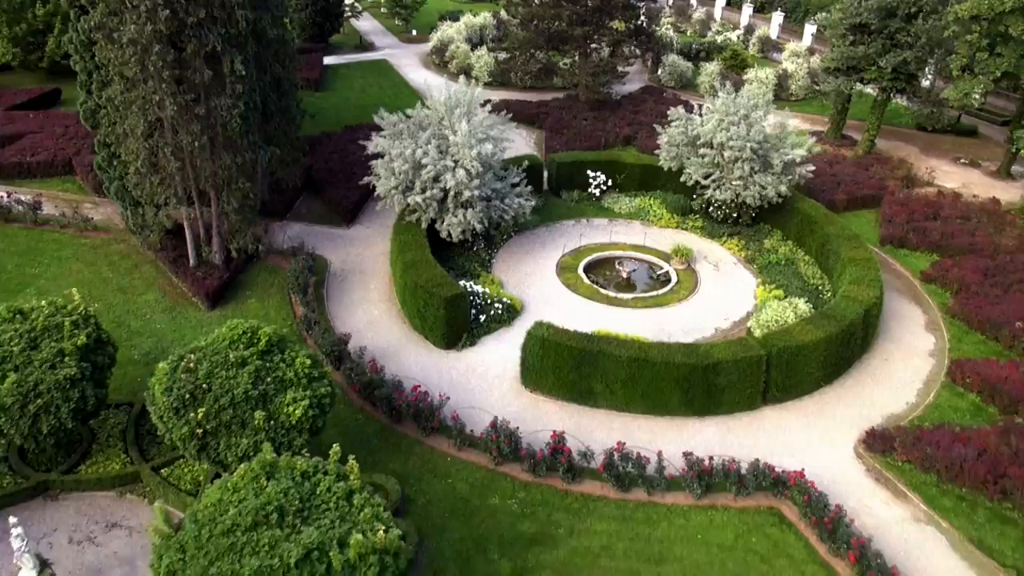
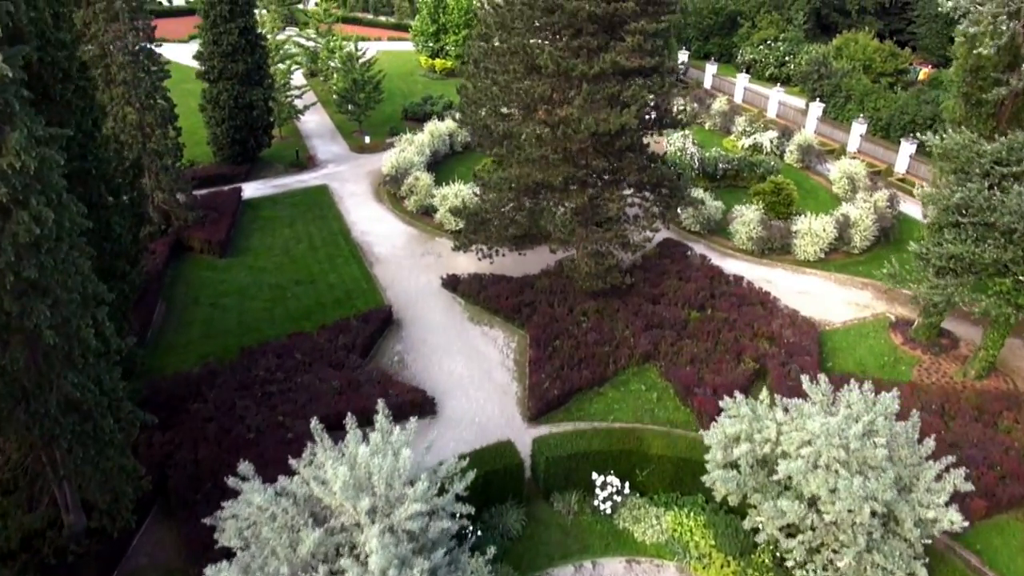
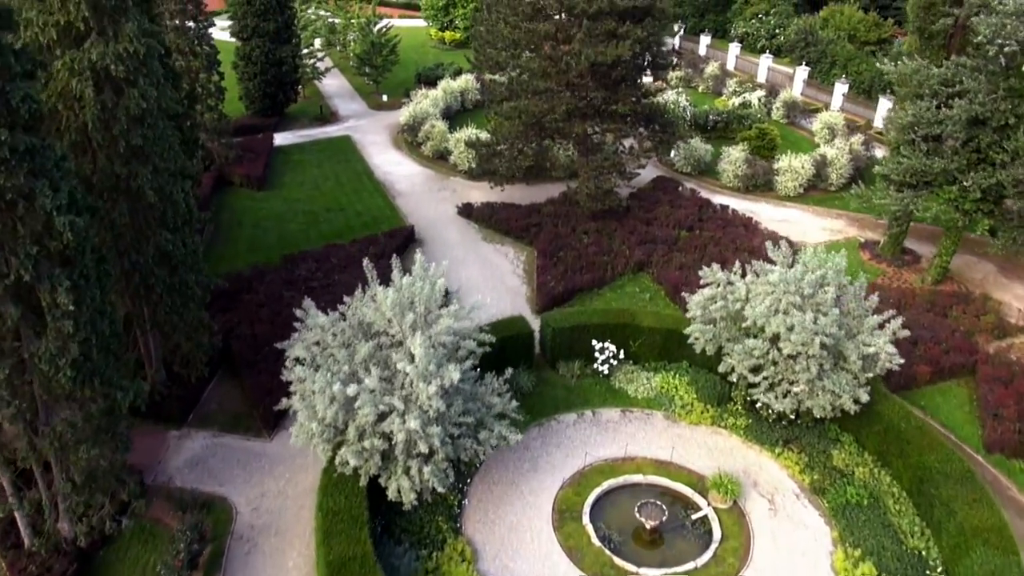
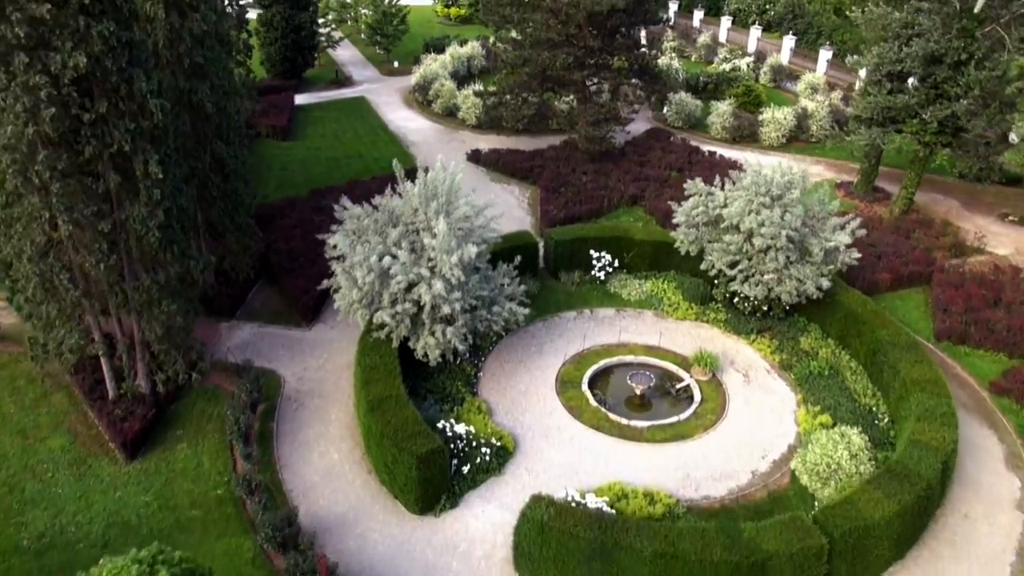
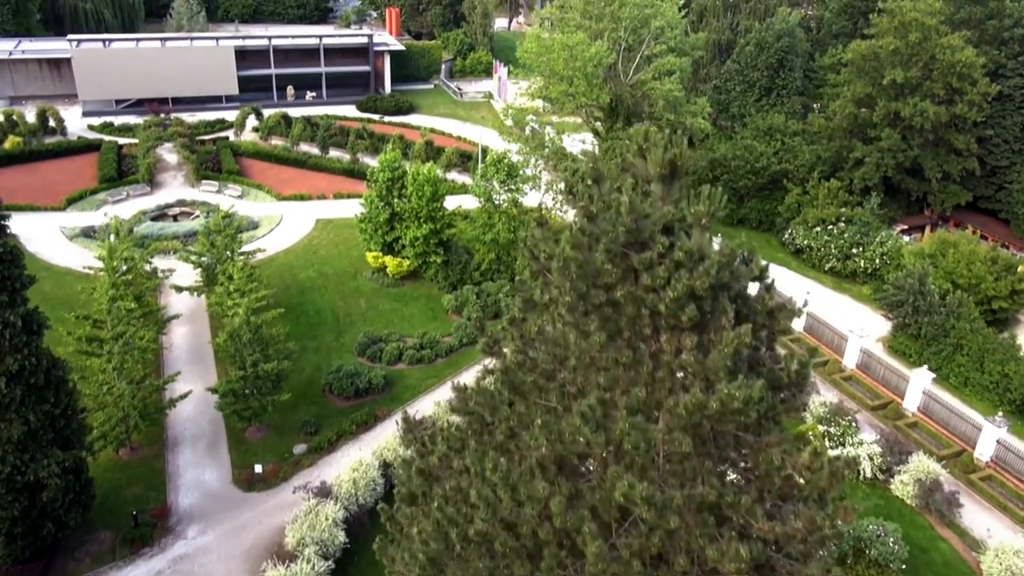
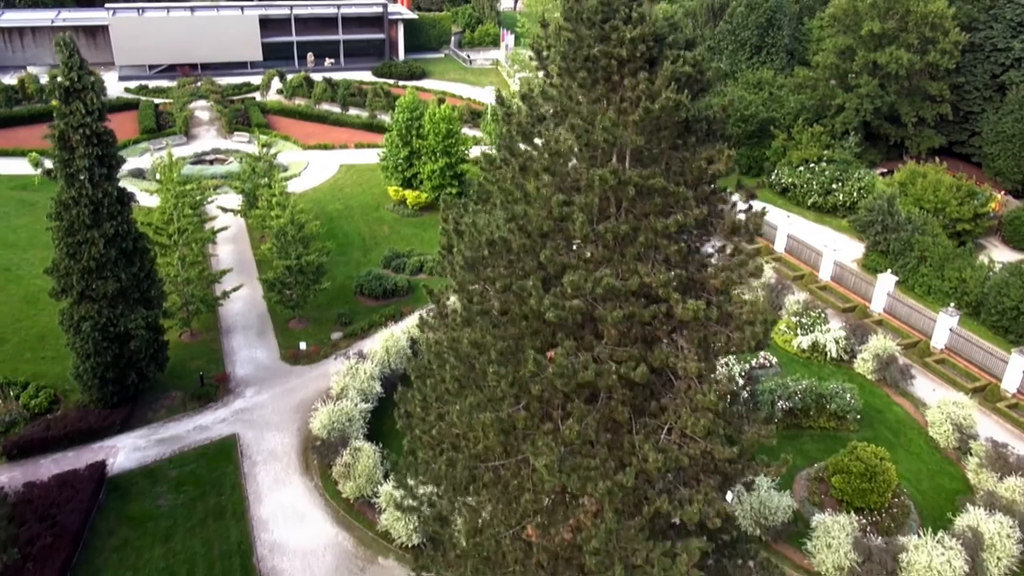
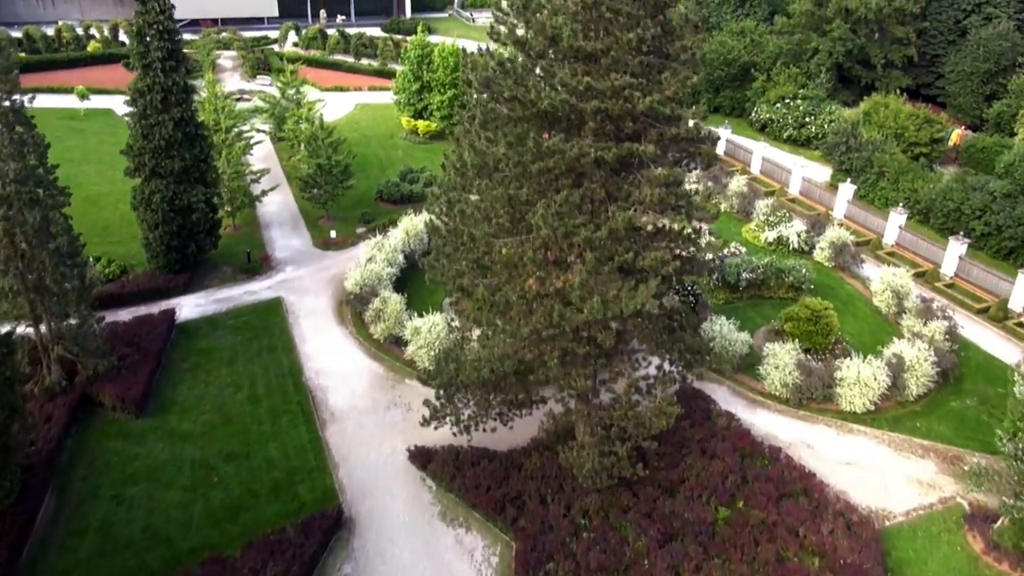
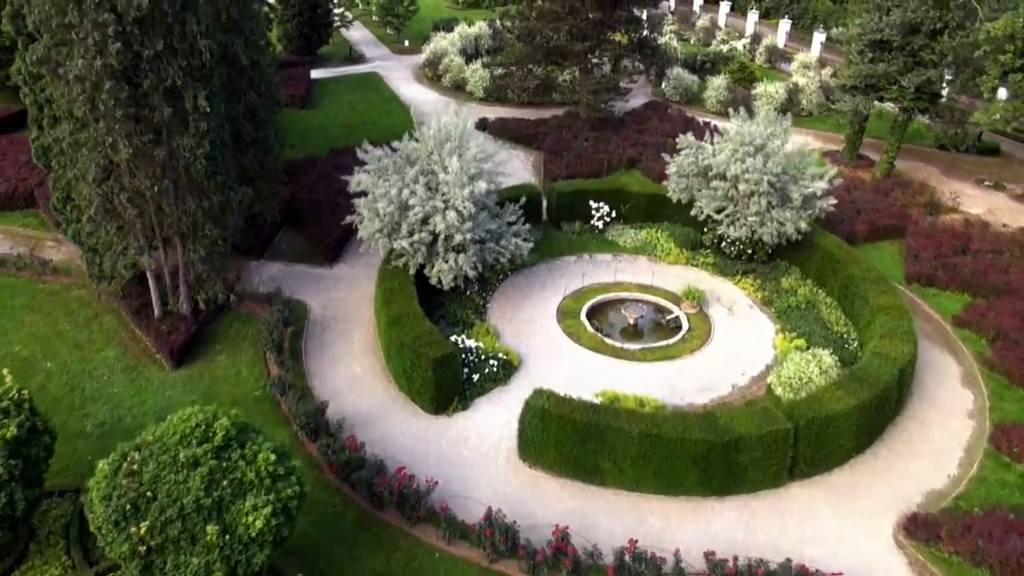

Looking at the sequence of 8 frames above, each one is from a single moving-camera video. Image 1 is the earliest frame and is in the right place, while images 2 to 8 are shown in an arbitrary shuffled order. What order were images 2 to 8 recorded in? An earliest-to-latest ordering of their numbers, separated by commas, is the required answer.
8, 4, 3, 2, 7, 6, 5
